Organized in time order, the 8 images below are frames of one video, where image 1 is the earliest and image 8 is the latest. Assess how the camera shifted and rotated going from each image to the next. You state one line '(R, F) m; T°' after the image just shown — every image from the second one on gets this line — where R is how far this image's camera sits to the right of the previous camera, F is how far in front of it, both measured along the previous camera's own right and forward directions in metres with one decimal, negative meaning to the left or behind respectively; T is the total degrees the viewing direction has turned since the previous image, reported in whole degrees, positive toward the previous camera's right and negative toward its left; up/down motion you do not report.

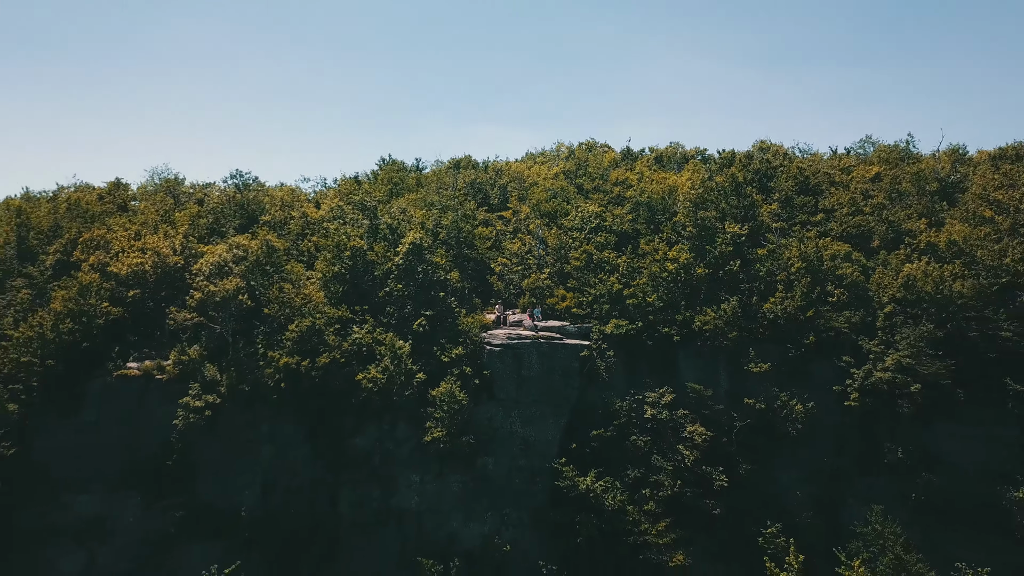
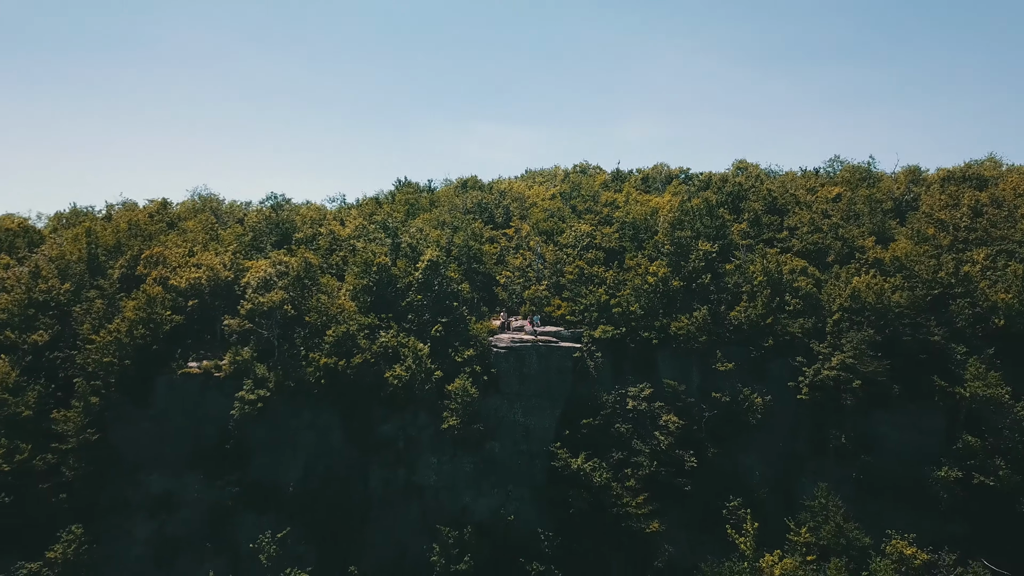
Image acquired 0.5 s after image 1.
(-0.1, -4.1) m; 0°
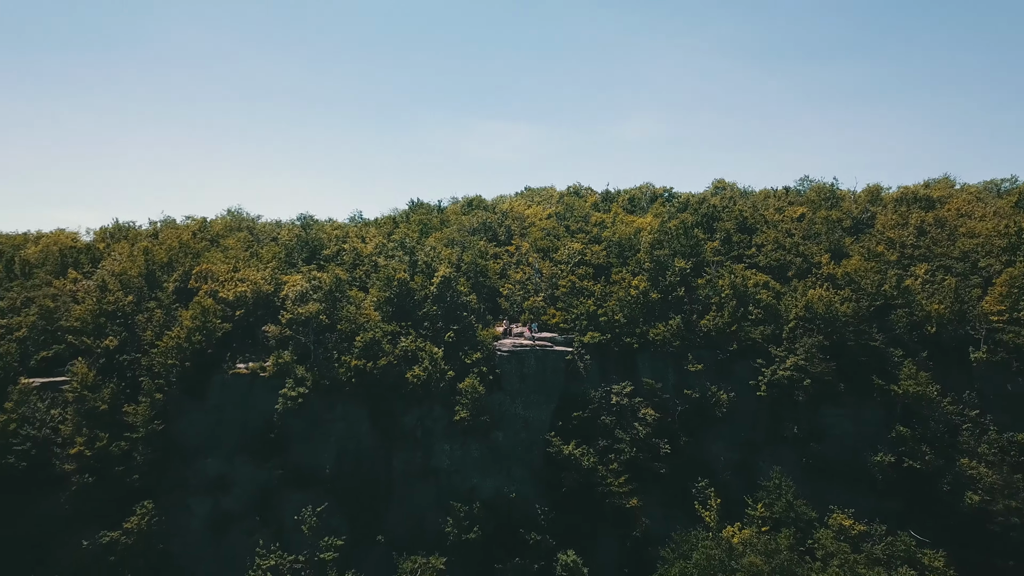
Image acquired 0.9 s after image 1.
(-0.1, -4.7) m; 0°
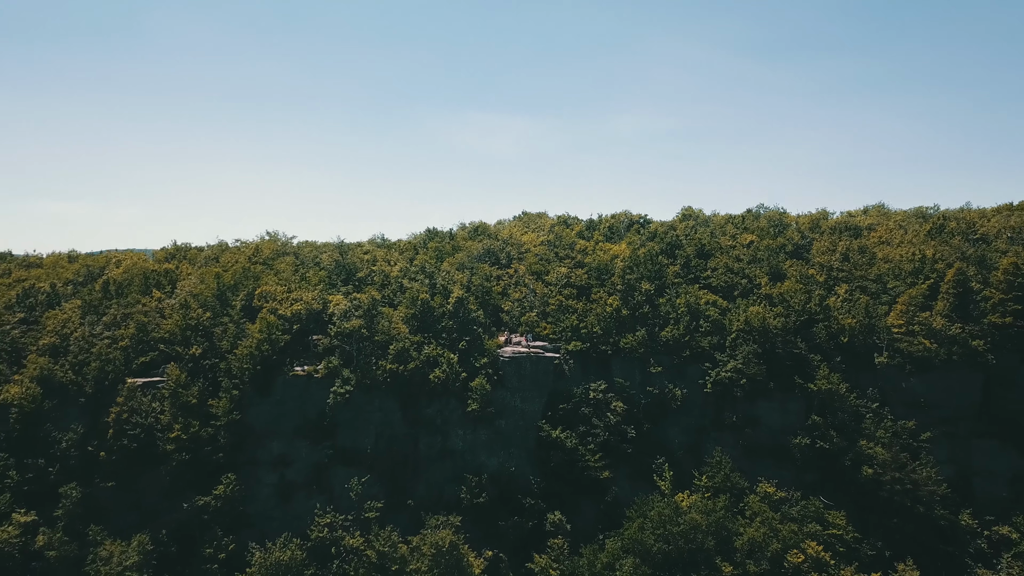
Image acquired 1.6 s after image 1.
(-0.1, -8.6) m; 0°
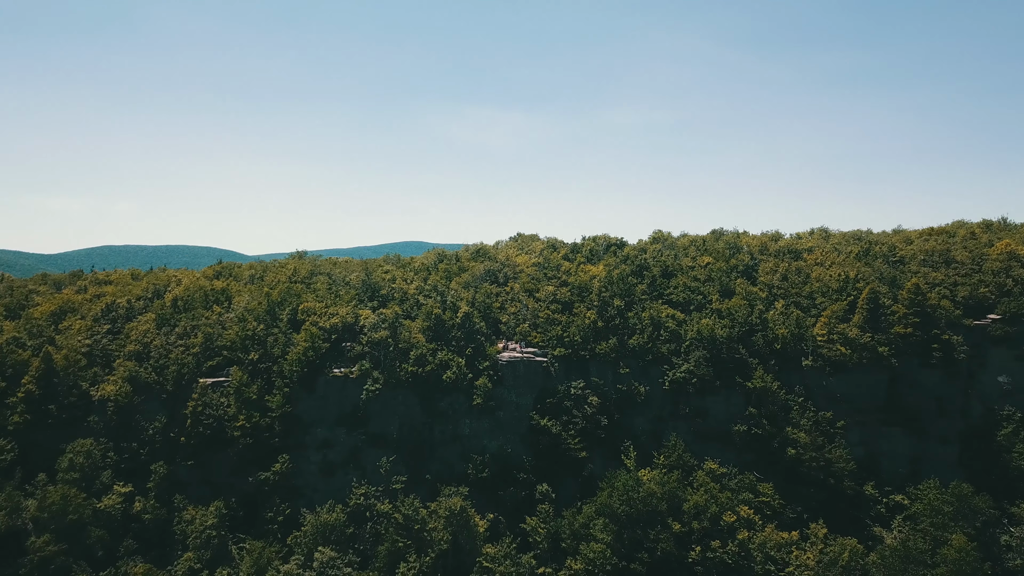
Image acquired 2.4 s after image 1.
(0.0, -9.7) m; 0°
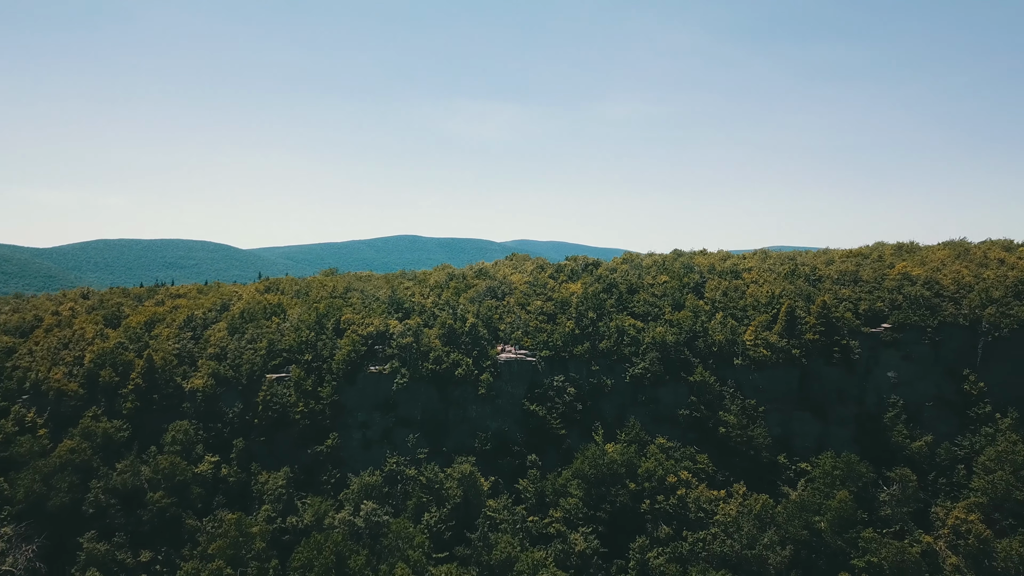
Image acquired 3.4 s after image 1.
(-0.1, -14.5) m; 0°
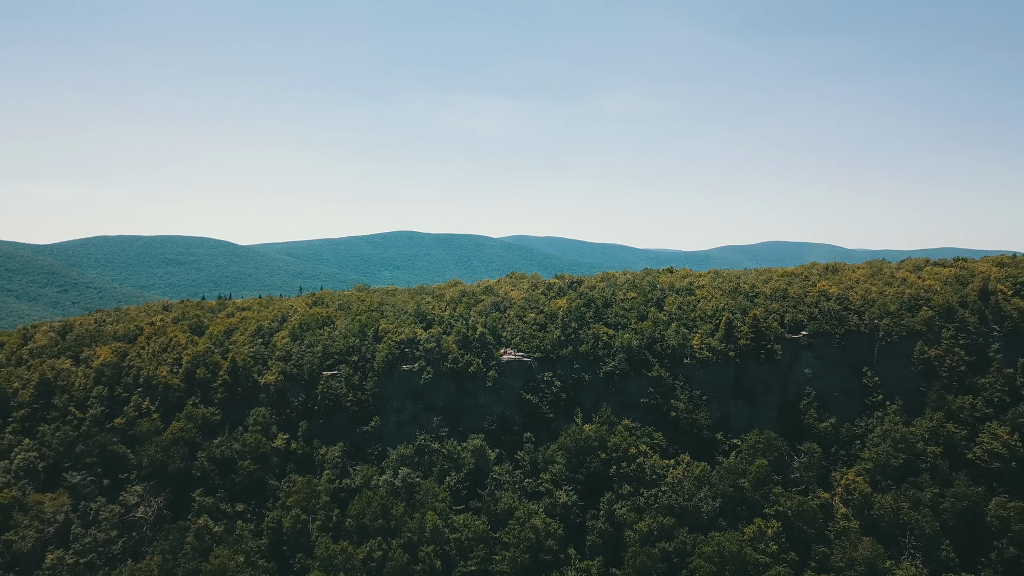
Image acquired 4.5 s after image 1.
(-0.2, -19.0) m; 0°
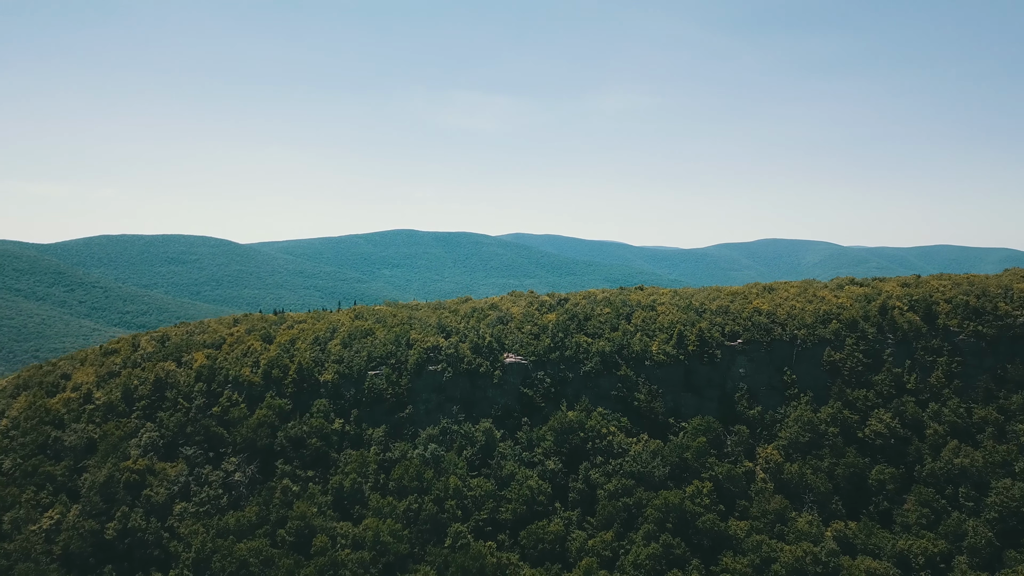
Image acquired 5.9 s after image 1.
(-0.3, -25.2) m; 0°
